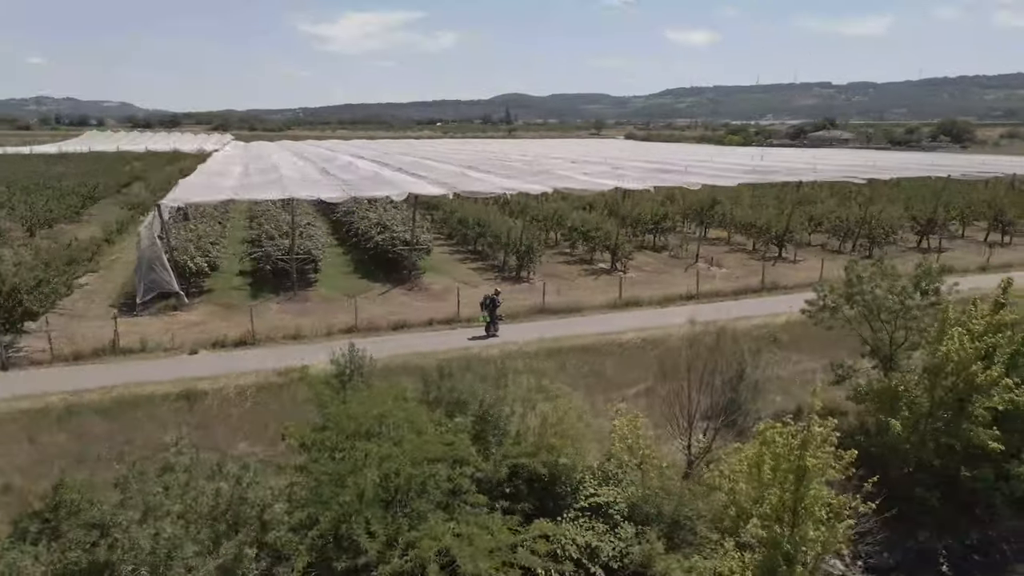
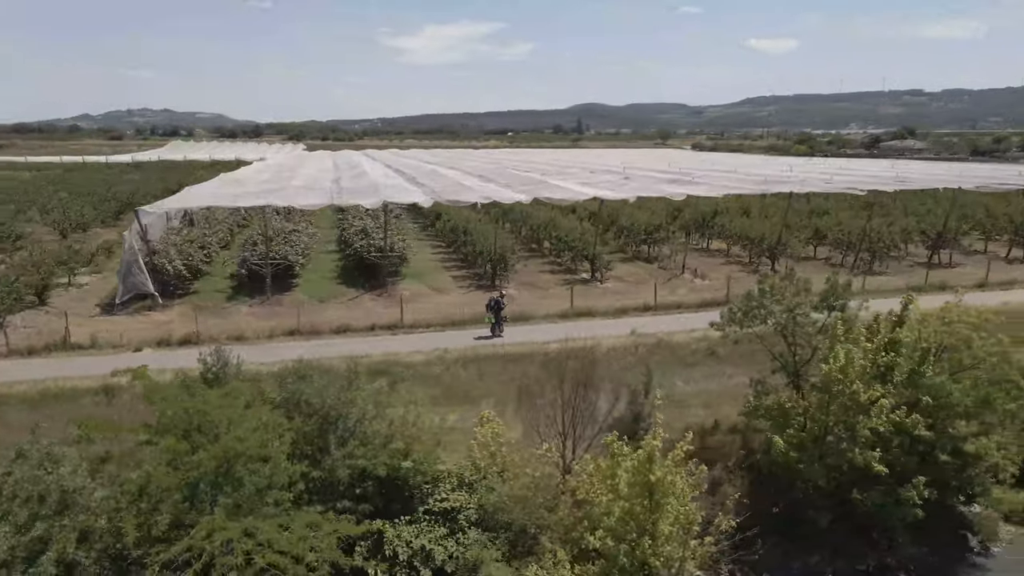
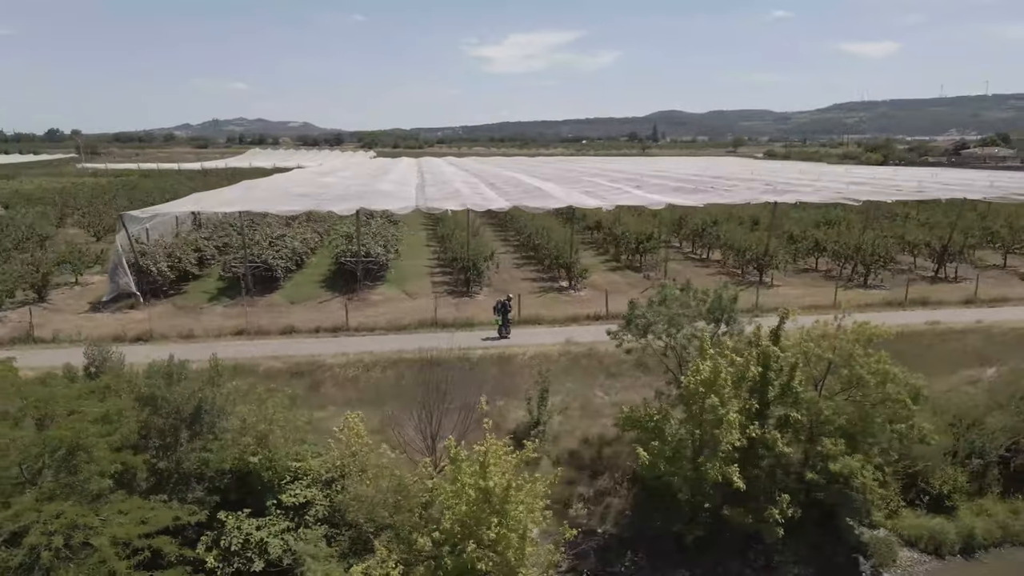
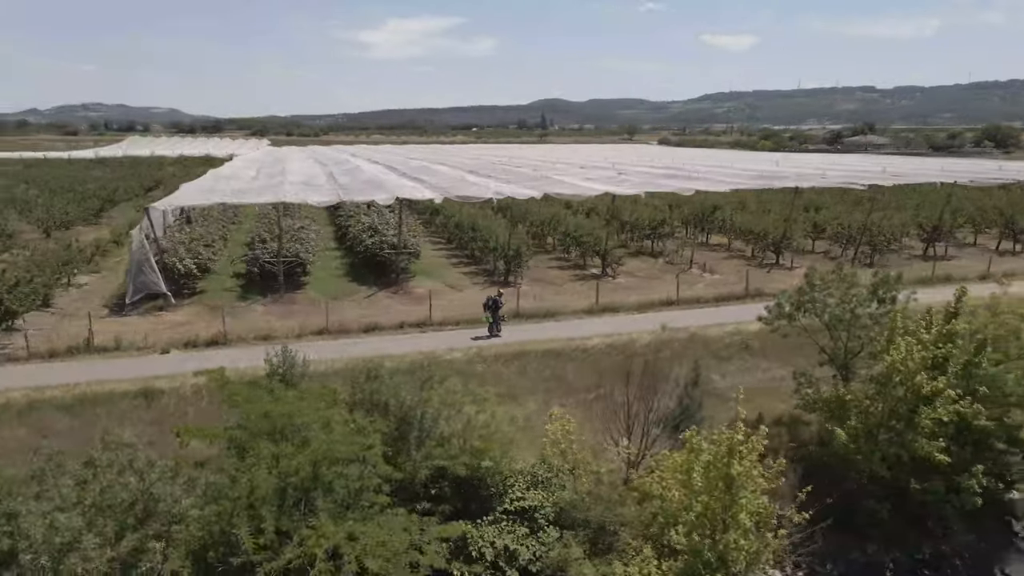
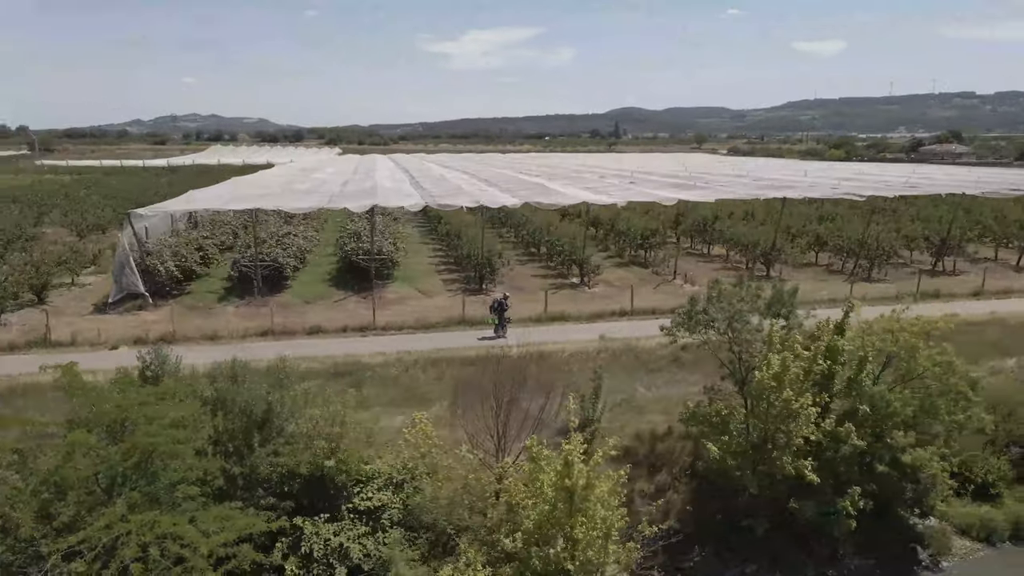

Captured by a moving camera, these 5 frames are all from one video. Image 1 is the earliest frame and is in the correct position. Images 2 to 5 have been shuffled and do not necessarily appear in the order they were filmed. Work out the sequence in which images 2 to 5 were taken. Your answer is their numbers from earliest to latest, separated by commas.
4, 2, 5, 3
